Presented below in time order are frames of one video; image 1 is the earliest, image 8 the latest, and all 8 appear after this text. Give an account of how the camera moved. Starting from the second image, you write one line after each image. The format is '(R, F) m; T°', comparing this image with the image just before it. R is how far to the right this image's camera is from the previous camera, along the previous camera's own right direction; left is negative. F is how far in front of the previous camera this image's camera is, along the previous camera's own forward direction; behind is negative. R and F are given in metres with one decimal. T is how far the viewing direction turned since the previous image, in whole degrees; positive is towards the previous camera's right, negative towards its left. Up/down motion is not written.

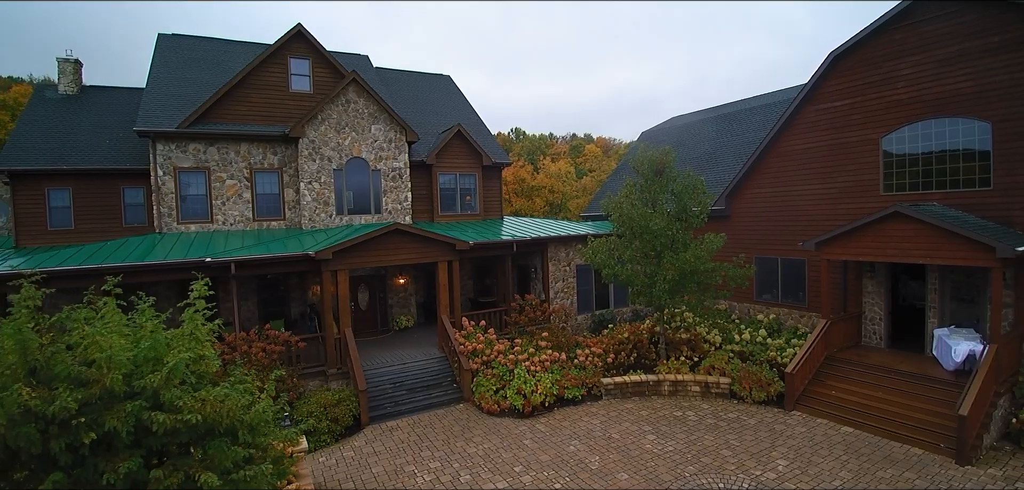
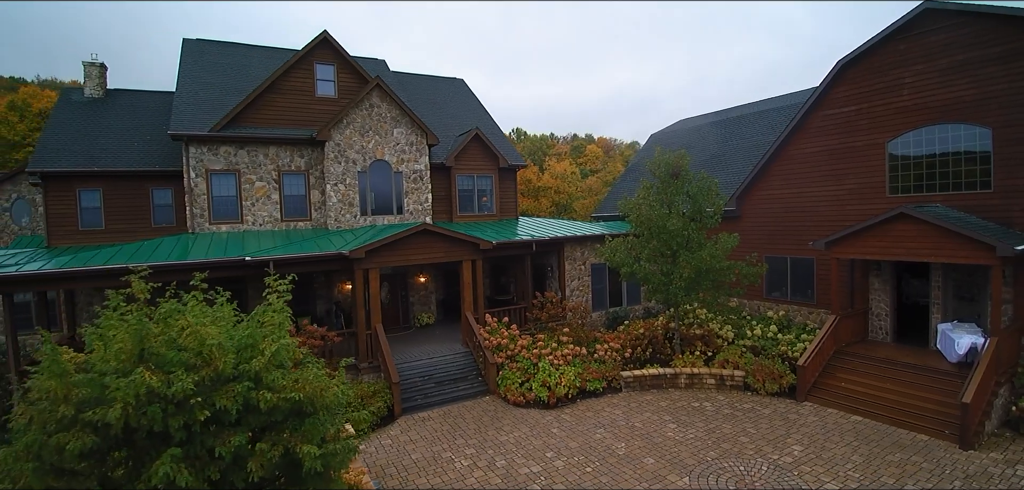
(-0.5, -0.5) m; 0°
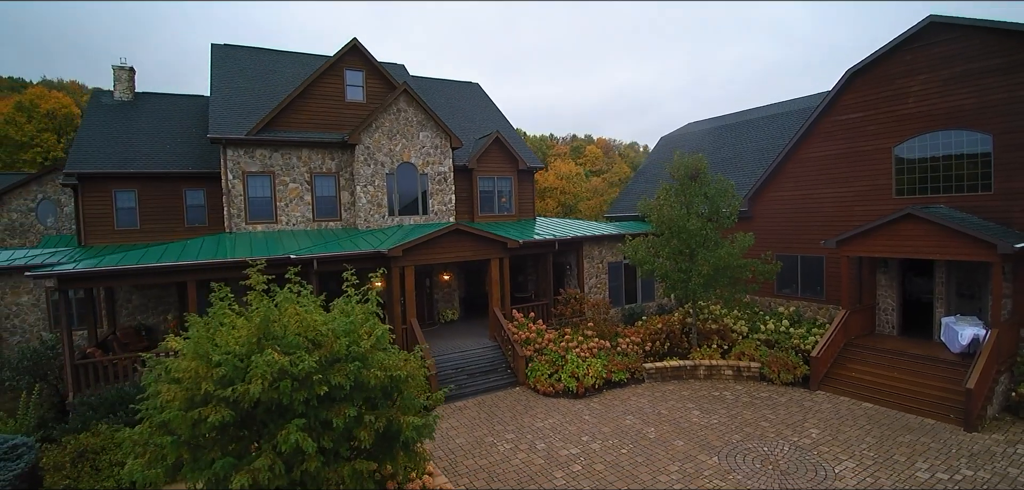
(-0.7, -0.6) m; 0°
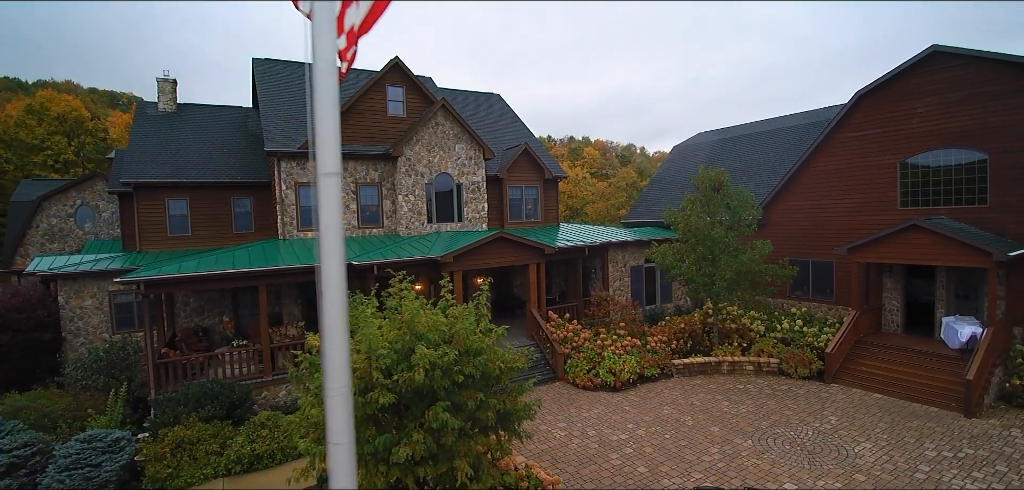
(-1.2, -1.1) m; +1°
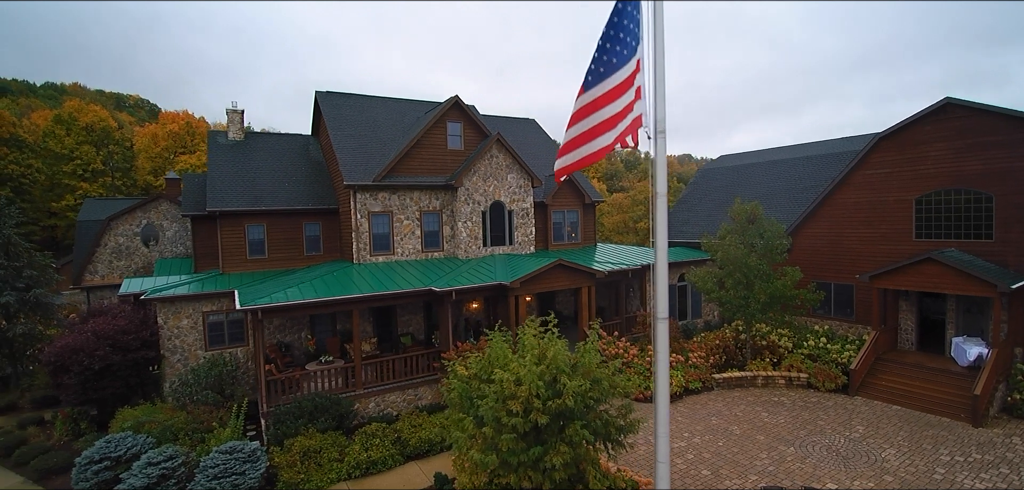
(-1.7, -1.6) m; 0°
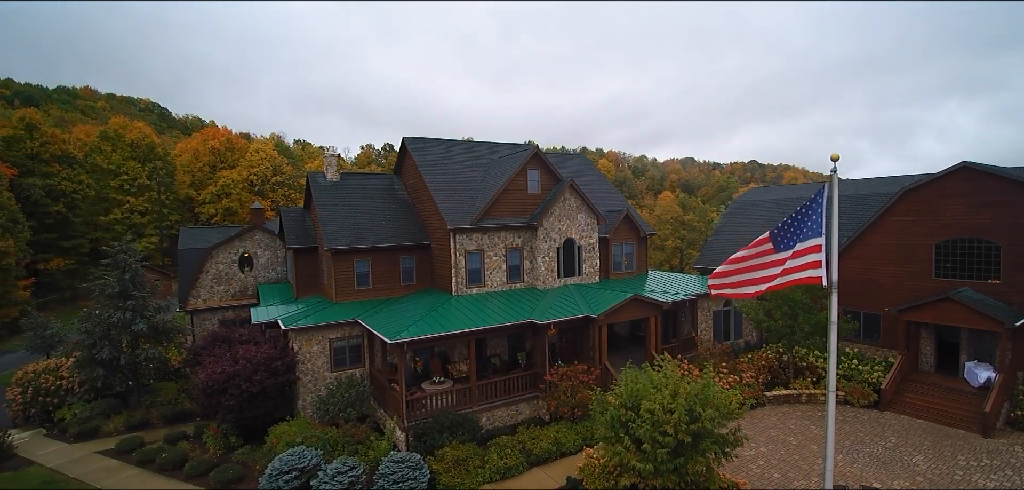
(-2.8, -2.7) m; 0°
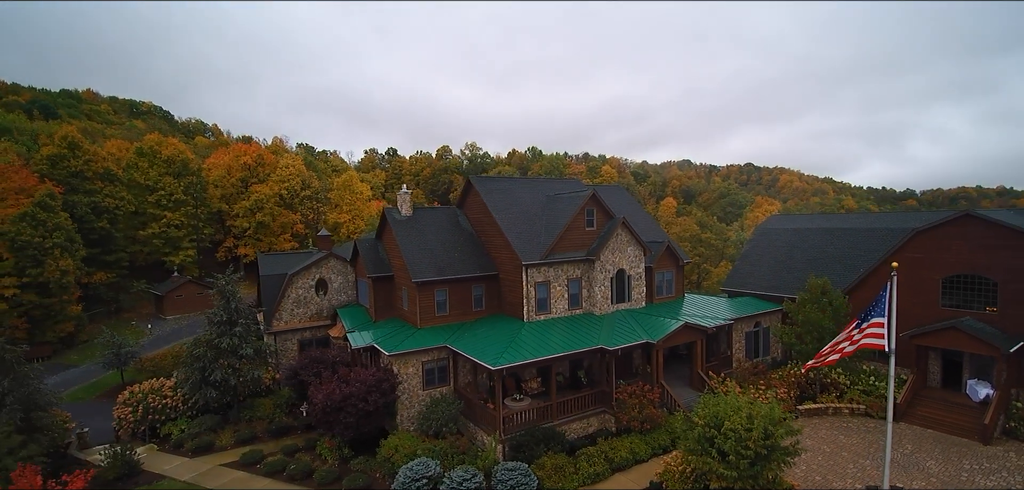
(-3.0, -2.8) m; +1°
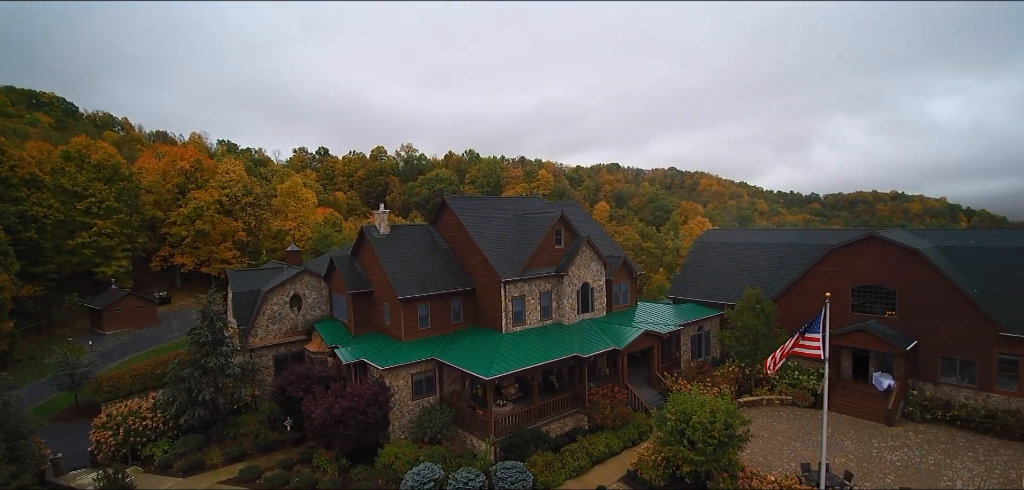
(-2.2, -2.0) m; +8°
